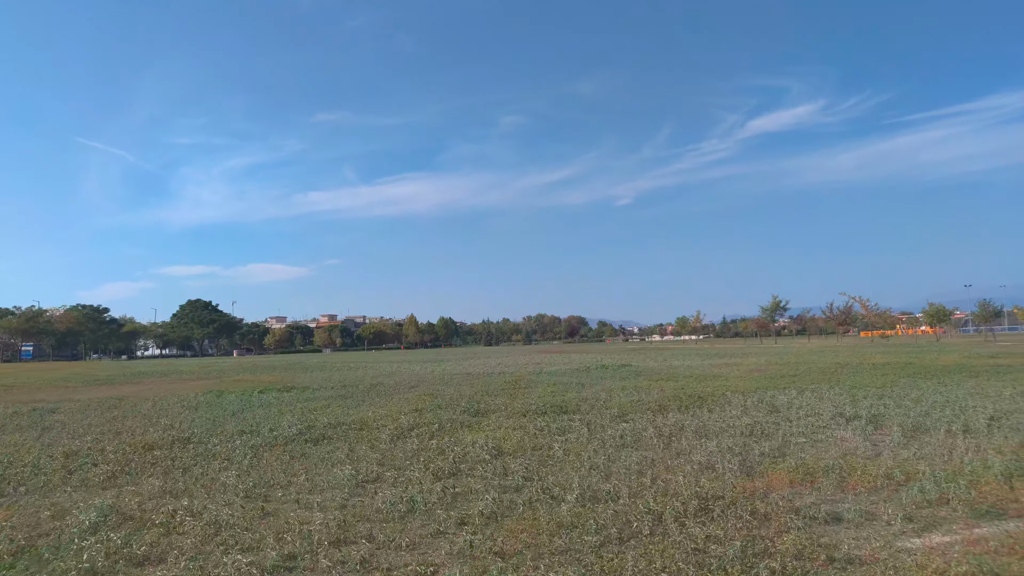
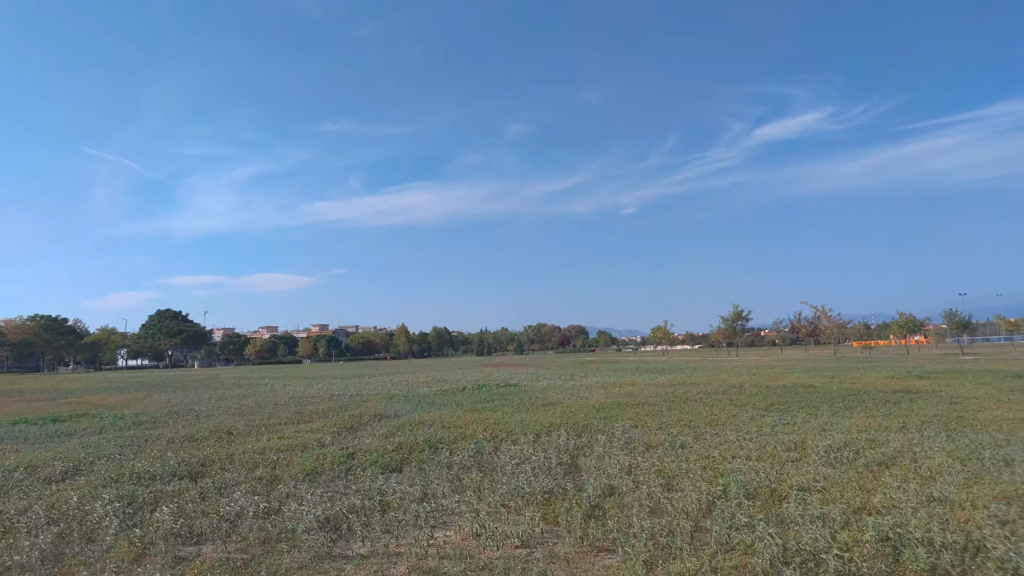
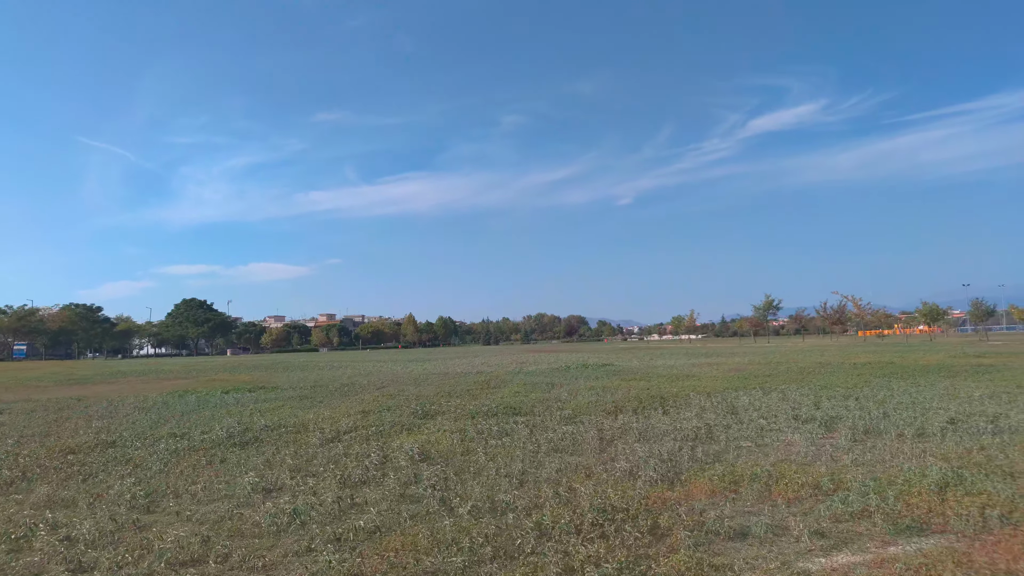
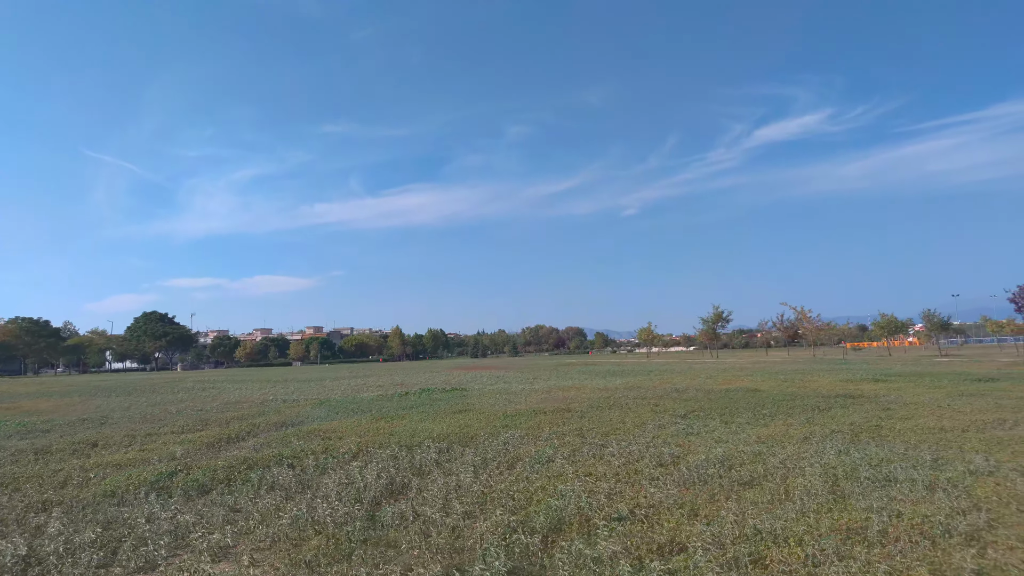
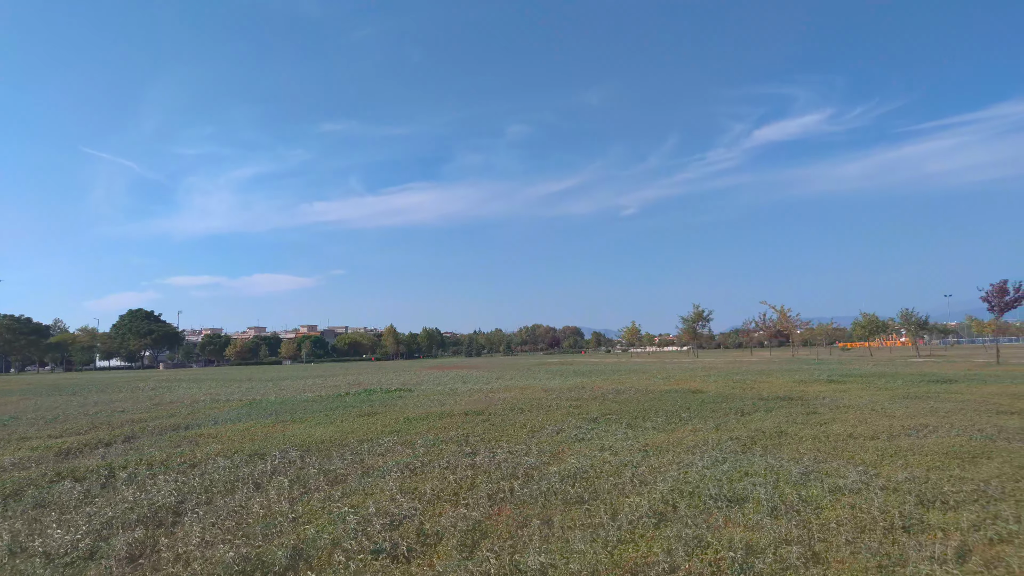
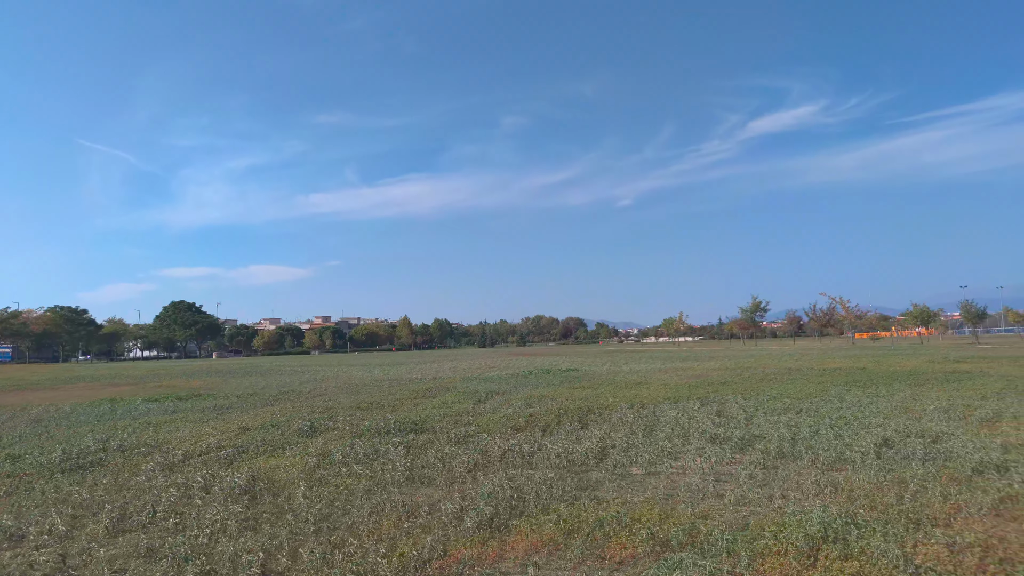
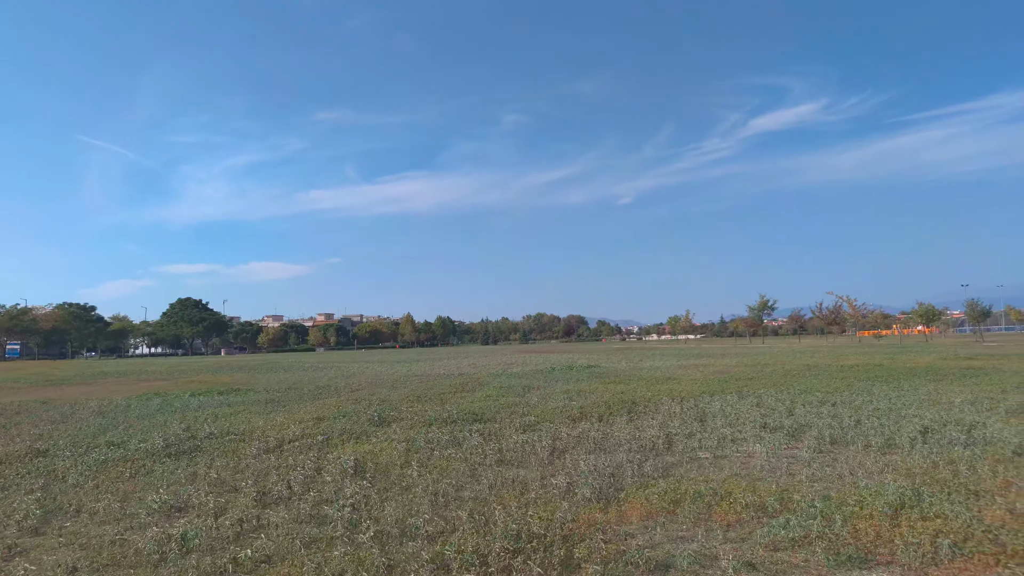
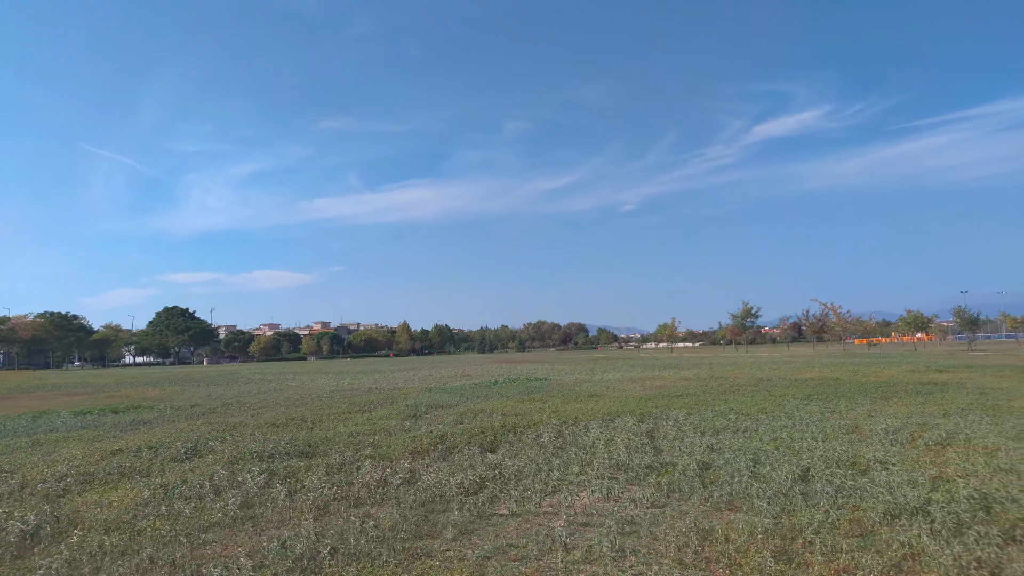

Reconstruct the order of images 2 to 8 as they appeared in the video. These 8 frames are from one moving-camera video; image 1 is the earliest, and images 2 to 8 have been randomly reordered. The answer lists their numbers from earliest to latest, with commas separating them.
3, 7, 6, 8, 2, 4, 5
